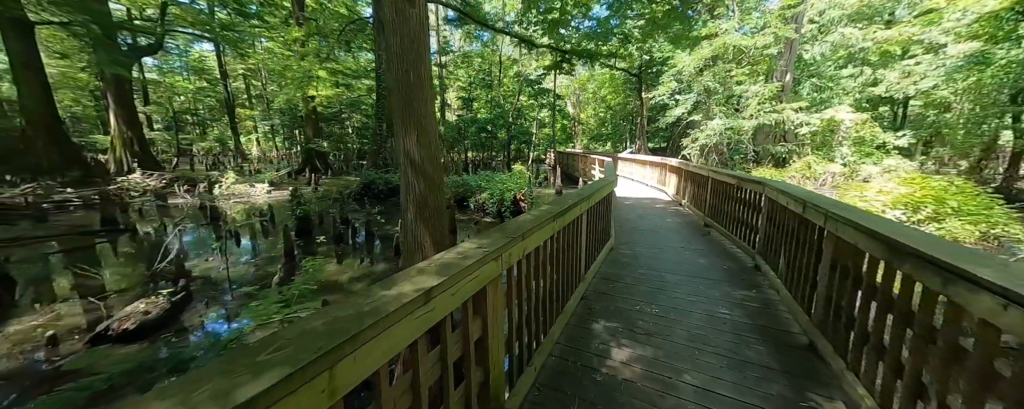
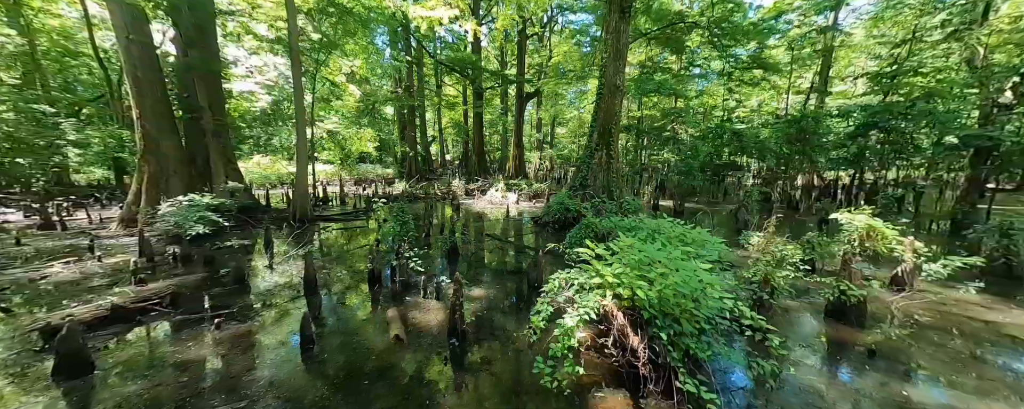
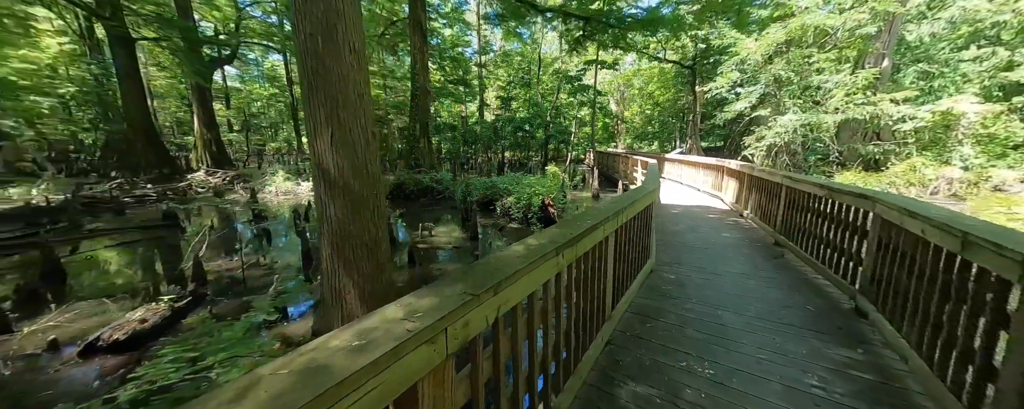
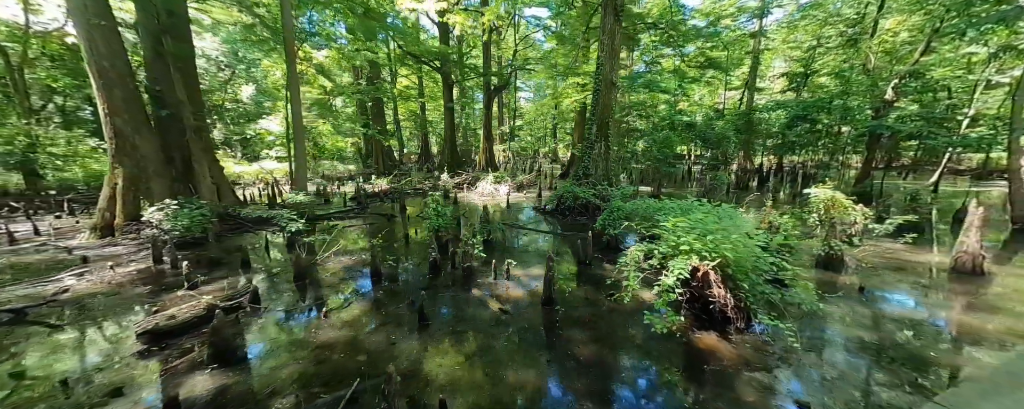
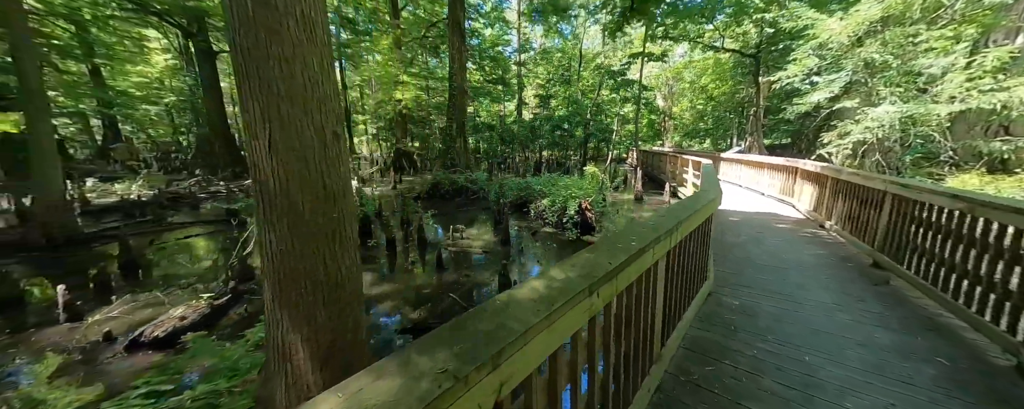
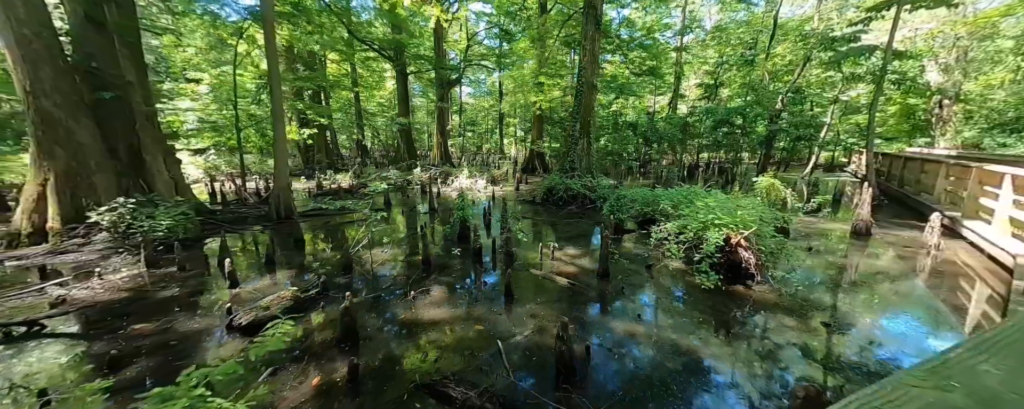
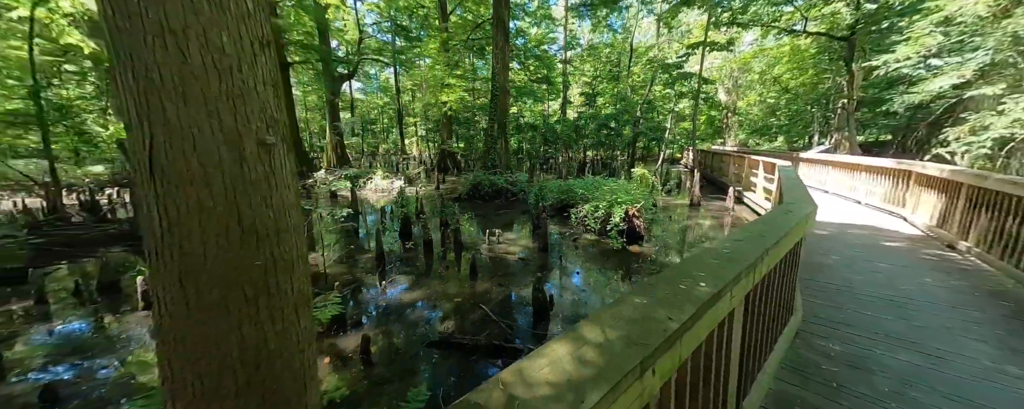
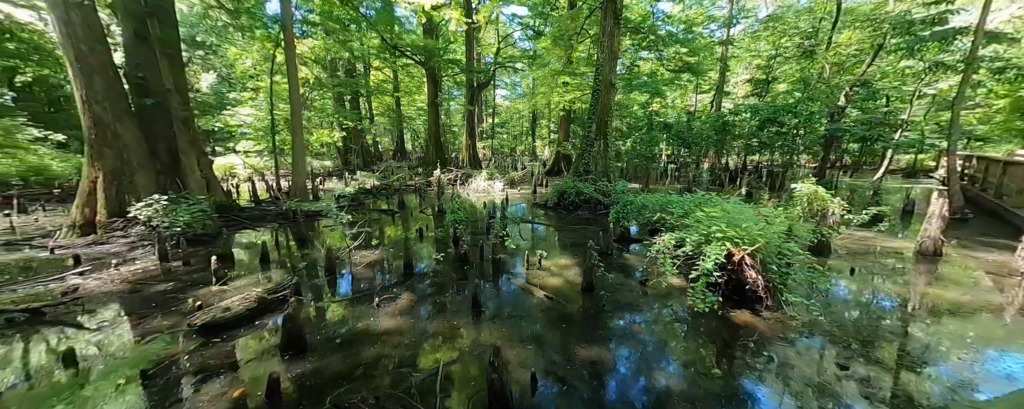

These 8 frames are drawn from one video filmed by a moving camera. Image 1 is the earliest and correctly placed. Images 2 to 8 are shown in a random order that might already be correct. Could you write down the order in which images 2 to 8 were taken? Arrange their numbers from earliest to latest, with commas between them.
3, 5, 7, 6, 8, 4, 2
